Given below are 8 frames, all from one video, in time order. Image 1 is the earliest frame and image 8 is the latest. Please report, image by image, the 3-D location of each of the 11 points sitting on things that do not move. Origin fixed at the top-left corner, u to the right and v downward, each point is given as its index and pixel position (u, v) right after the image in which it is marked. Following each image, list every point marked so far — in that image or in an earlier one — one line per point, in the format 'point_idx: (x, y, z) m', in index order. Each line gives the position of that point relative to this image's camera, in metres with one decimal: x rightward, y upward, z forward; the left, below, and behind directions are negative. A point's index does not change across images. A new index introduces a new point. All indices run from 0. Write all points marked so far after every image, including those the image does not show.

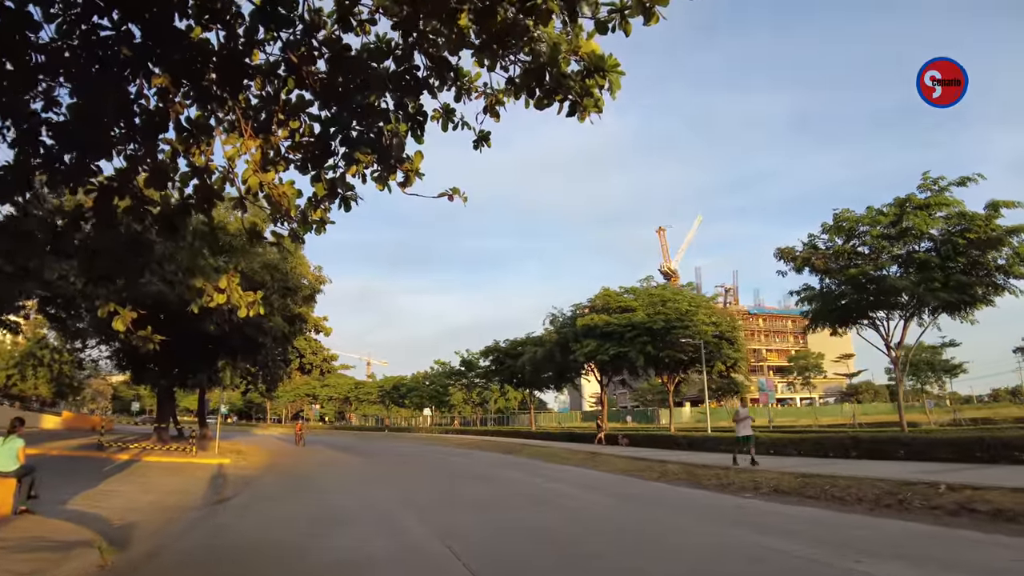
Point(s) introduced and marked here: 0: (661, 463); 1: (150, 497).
0: (+4.1, -4.6, +18.8) m
1: (-6.5, -3.7, +12.6) m
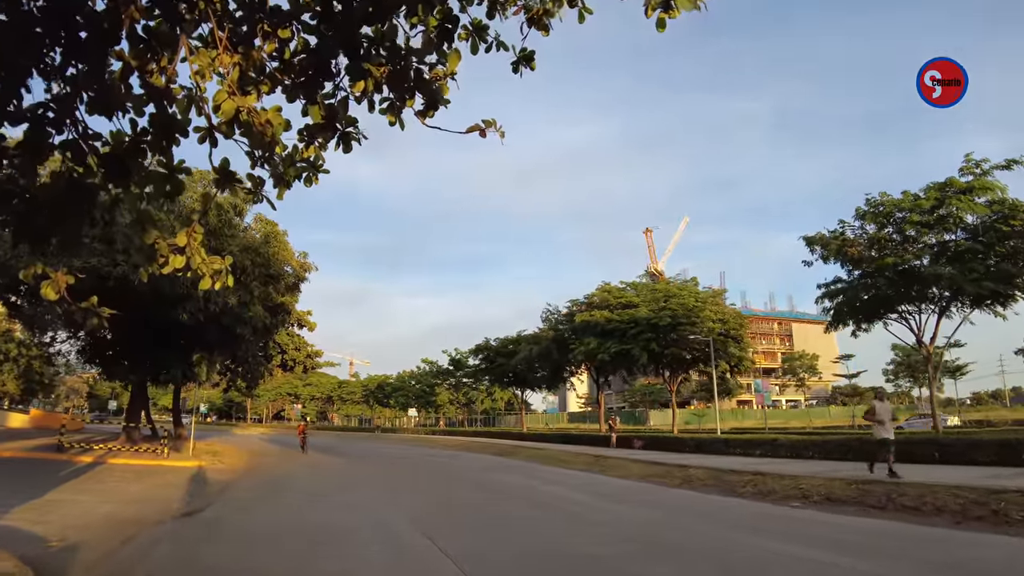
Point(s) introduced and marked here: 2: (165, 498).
0: (+4.2, -4.4, +17.2) m
1: (-6.2, -3.3, +10.8) m
2: (-6.2, -3.7, +12.6) m
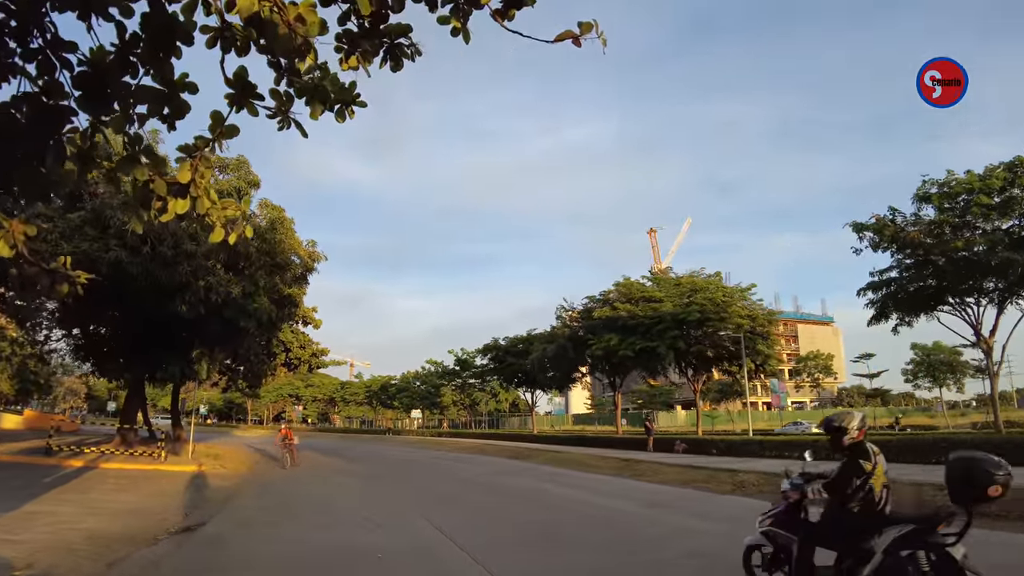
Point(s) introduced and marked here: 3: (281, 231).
0: (+4.8, -4.1, +15.7) m
1: (-5.6, -3.1, +9.3) m
2: (-5.5, -3.5, +11.1) m
3: (-6.1, +1.5, +18.8) m
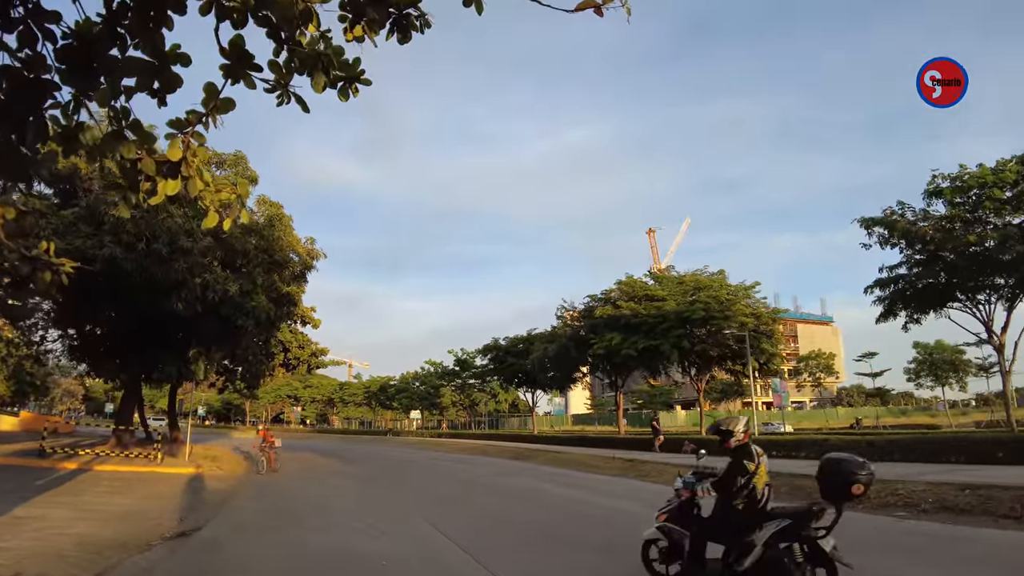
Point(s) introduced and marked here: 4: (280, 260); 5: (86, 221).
0: (+4.9, -4.0, +15.4) m
1: (-5.5, -3.0, +9.0) m
2: (-5.4, -3.4, +10.8) m
3: (-6.1, +1.6, +18.4) m
4: (-6.0, +0.7, +18.3) m
5: (-9.2, +1.4, +15.2) m
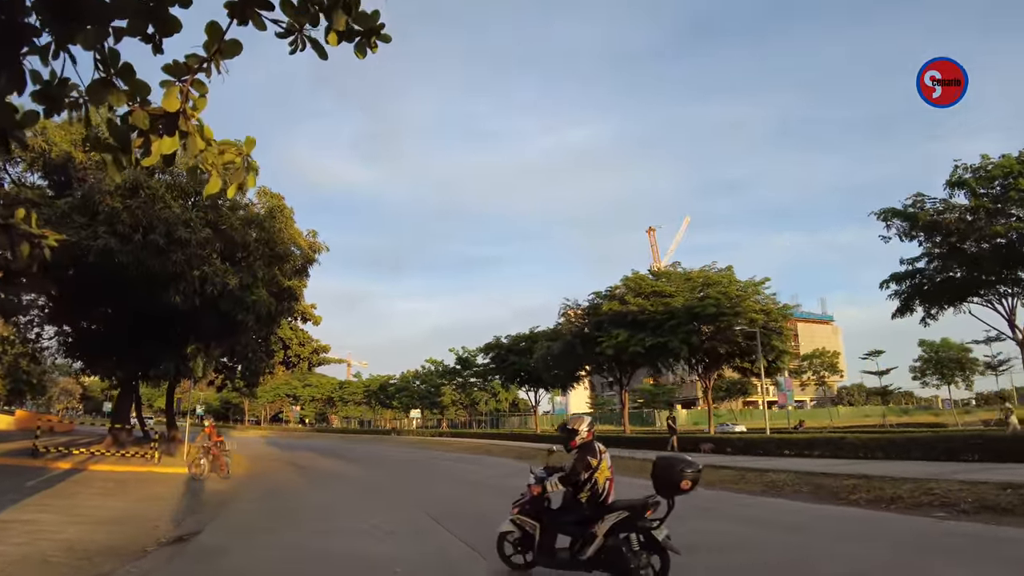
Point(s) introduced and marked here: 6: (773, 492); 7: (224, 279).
0: (+5.1, -3.9, +14.9) m
1: (-5.2, -2.9, +8.4) m
2: (-5.2, -3.3, +10.2) m
3: (-5.9, +1.7, +17.8) m
4: (-5.8, +0.9, +17.8) m
5: (-9.0, +1.6, +14.7) m
6: (+4.9, -3.8, +13.3) m
7: (-6.4, +0.2, +15.7) m
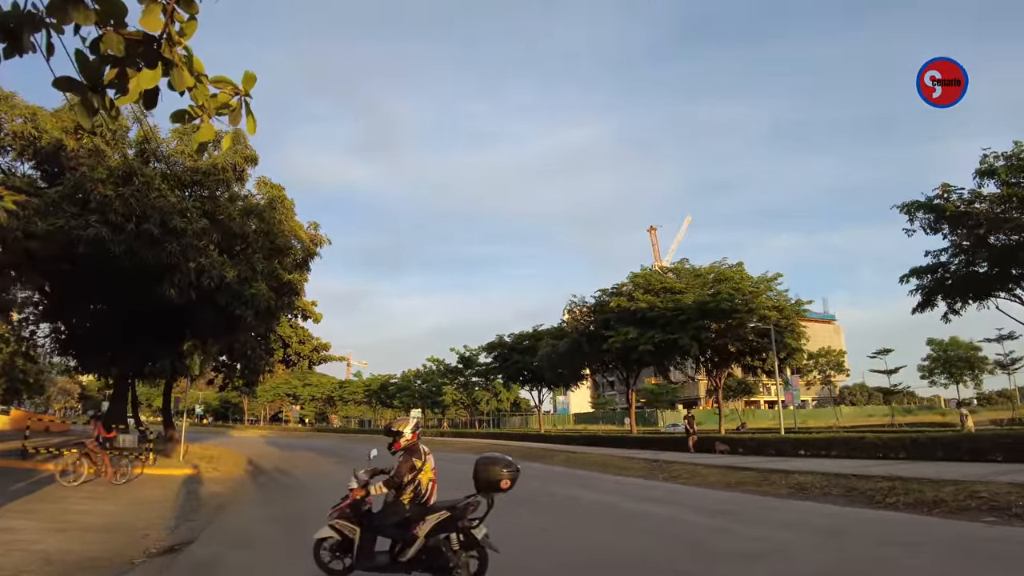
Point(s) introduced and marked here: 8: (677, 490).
0: (+5.4, -3.7, +14.2) m
1: (-5.0, -2.7, +7.7) m
2: (-5.0, -3.1, +9.5) m
3: (-5.6, +1.9, +17.2) m
4: (-5.6, +1.0, +17.1) m
5: (-8.7, +1.7, +14.0) m
6: (+5.1, -3.7, +12.6) m
7: (-6.2, +0.4, +15.0) m
8: (+3.4, -4.2, +14.6) m
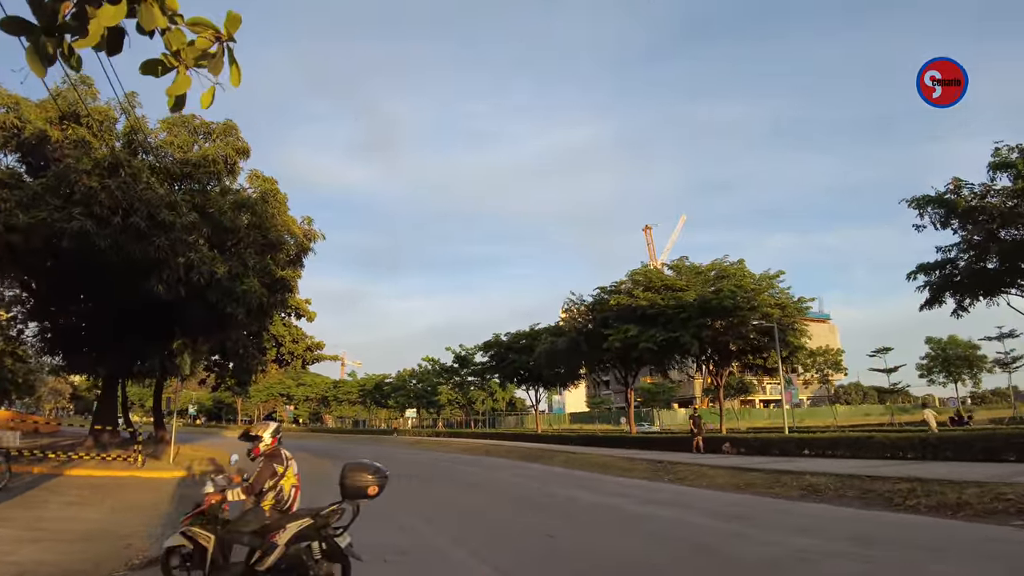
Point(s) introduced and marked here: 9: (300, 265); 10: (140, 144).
0: (+5.4, -3.7, +13.7) m
1: (-4.9, -2.7, +7.2) m
2: (-4.9, -3.1, +9.0) m
3: (-5.6, +1.9, +16.6) m
4: (-5.6, +1.1, +16.5) m
5: (-8.7, +1.8, +13.4) m
6: (+5.2, -3.6, +12.2) m
7: (-6.1, +0.4, +14.4) m
8: (+3.4, -4.1, +14.1) m
9: (-5.6, +0.6, +18.6) m
10: (-7.6, +2.9, +14.4) m
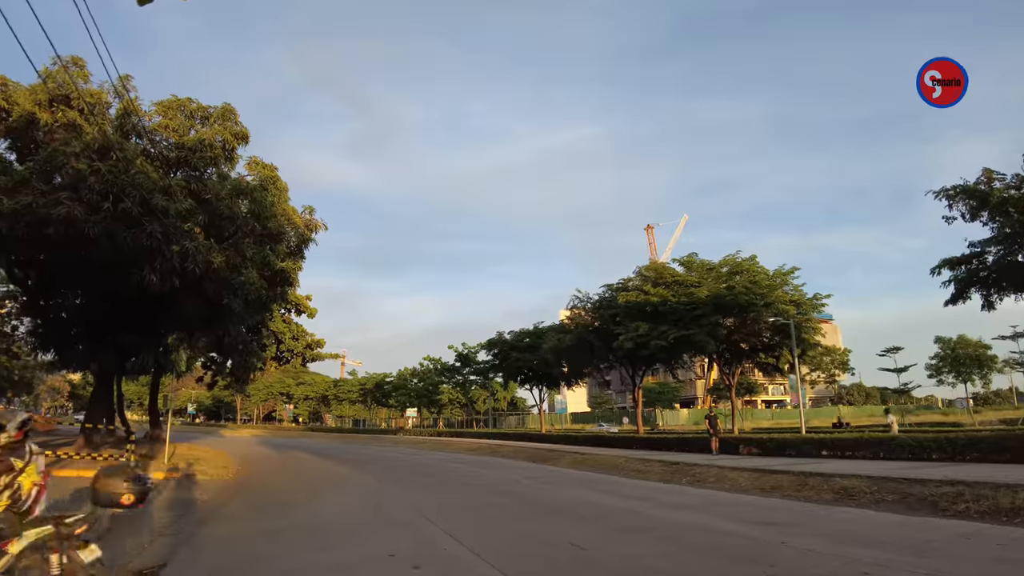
0: (+5.6, -3.5, +13.0) m
1: (-4.7, -2.5, +6.5) m
2: (-4.7, -2.9, +8.3) m
3: (-5.4, +2.1, +15.9) m
4: (-5.3, +1.3, +15.8) m
5: (-8.4, +2.0, +12.7) m
6: (+5.4, -3.4, +11.4) m
7: (-5.9, +0.6, +13.7) m
8: (+3.7, -3.9, +13.4) m
9: (-5.3, +0.8, +17.9) m
10: (-7.3, +3.1, +13.6) m
